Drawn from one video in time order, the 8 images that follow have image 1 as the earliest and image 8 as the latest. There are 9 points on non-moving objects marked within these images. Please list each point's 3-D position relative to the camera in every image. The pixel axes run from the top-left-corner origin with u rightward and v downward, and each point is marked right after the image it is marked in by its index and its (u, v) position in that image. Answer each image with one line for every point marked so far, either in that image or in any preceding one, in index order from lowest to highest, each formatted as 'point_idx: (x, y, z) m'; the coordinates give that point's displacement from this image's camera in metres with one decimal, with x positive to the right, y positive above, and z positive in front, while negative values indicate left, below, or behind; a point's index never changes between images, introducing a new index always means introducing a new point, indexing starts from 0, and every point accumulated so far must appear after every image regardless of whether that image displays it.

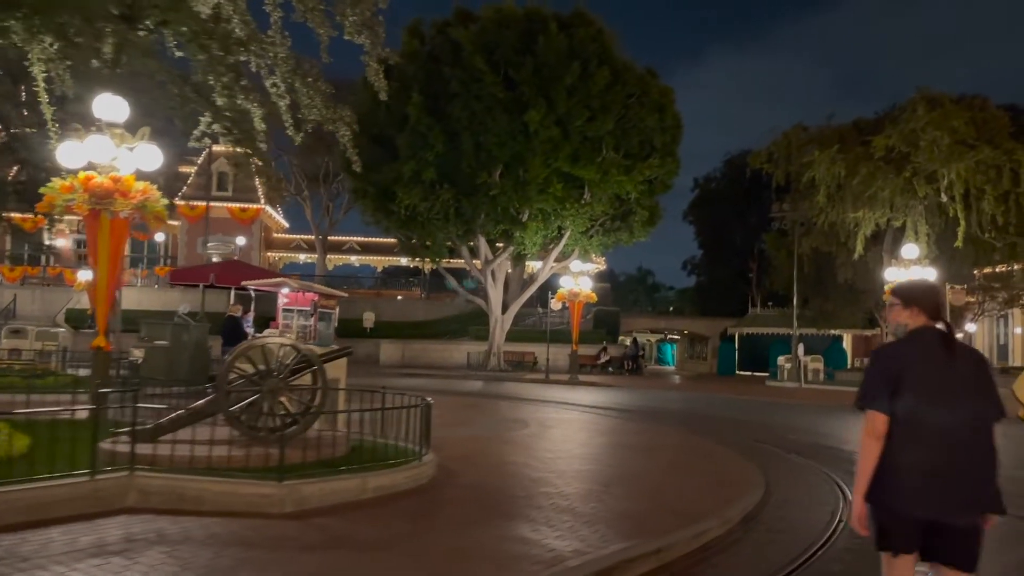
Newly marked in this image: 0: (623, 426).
0: (+2.6, -3.1, +19.2) m
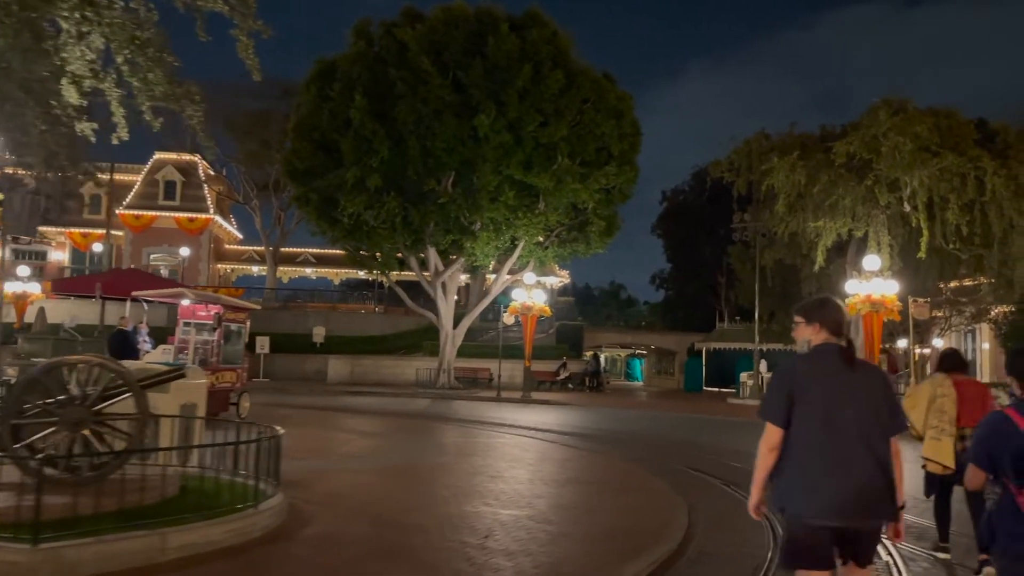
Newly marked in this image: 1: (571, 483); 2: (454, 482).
0: (+0.9, -3.4, +17.4) m
1: (+0.8, -3.0, +13.0) m
2: (-1.0, -3.0, +13.1) m
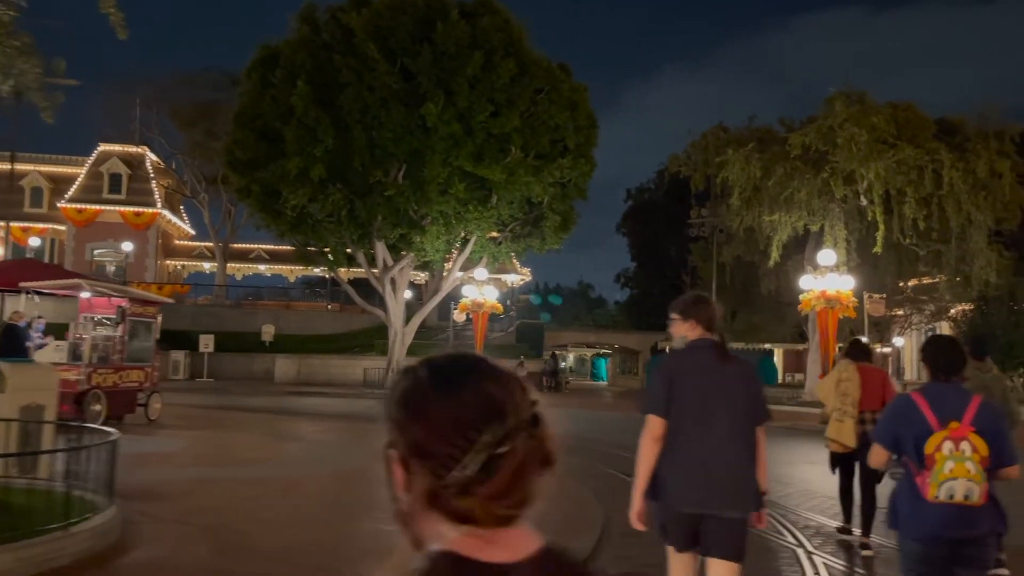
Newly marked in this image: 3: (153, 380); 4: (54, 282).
0: (-0.5, -3.2, +16.3) m
1: (-0.5, -2.9, +11.8) m
2: (-2.3, -2.8, +11.8) m
3: (-7.9, -2.0, +18.2) m
4: (-8.8, +0.1, +15.9) m
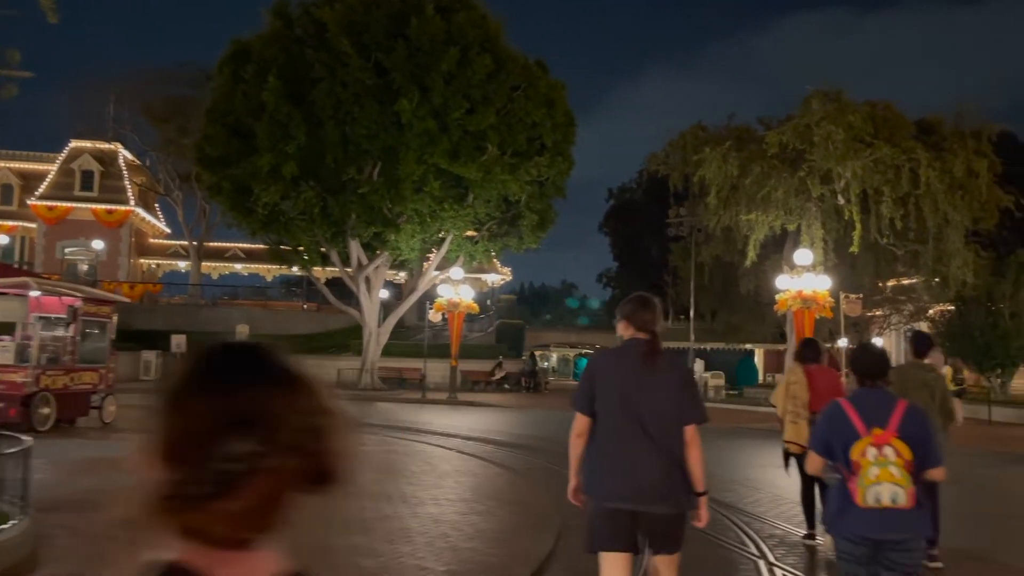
0: (-1.2, -3.2, +15.8) m
1: (-1.1, -2.9, +11.4) m
2: (-2.8, -2.8, +11.3) m
3: (-8.5, -2.0, +17.6) m
4: (-9.4, +0.1, +15.3) m
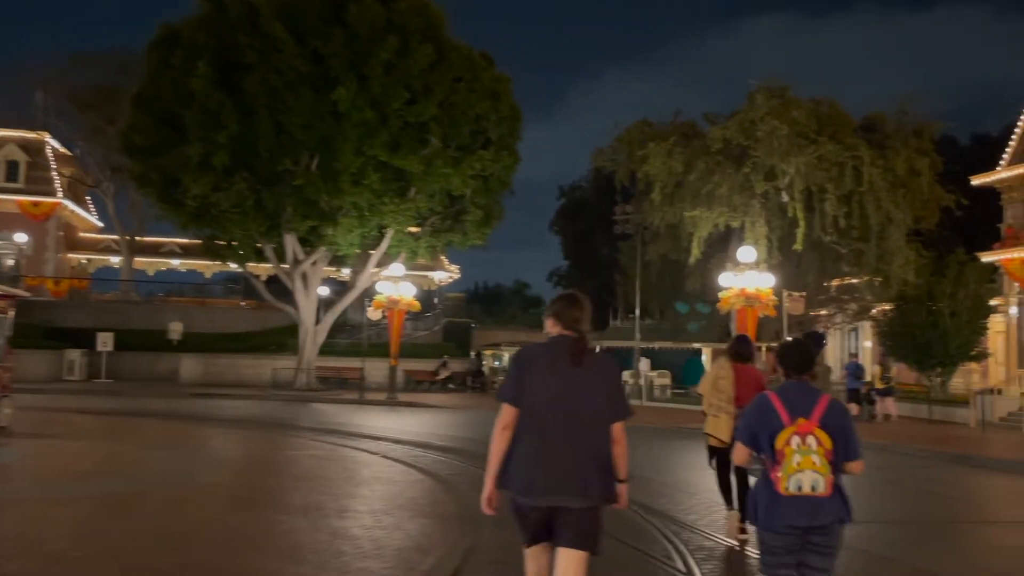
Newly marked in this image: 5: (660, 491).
0: (-2.5, -3.1, +14.9) m
1: (-2.2, -2.8, +10.4) m
2: (-3.9, -2.7, +10.3) m
3: (-9.9, -1.8, +16.2) m
4: (-10.7, +0.3, +13.9) m
5: (+2.3, -3.2, +13.1) m
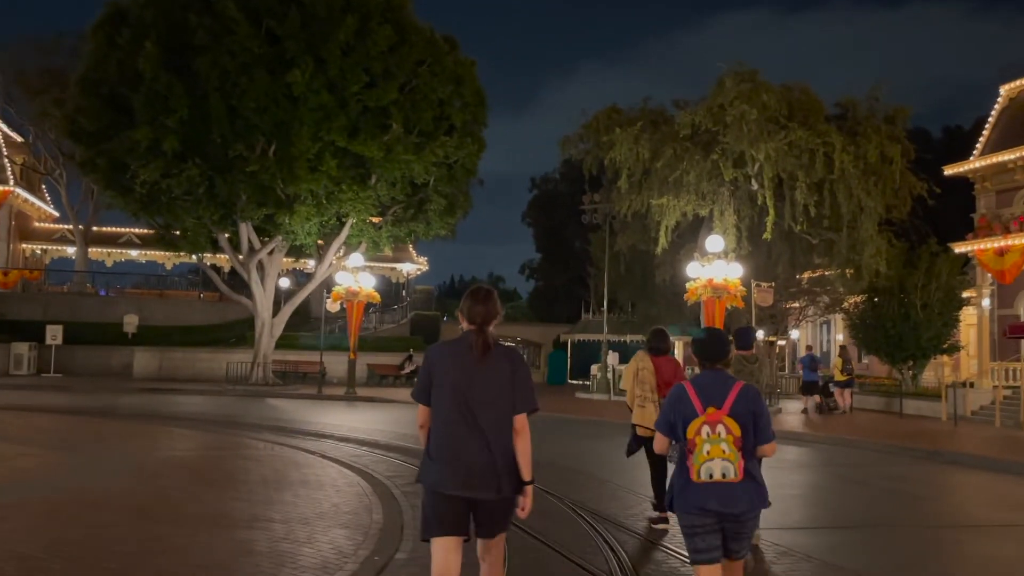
0: (-3.4, -2.9, +13.8) m
1: (-2.9, -2.6, +9.4) m
2: (-4.7, -2.5, +9.2) m
3: (-10.9, -1.6, +15.0) m
4: (-11.5, +0.5, +12.6) m
5: (+1.5, -3.0, +12.2) m
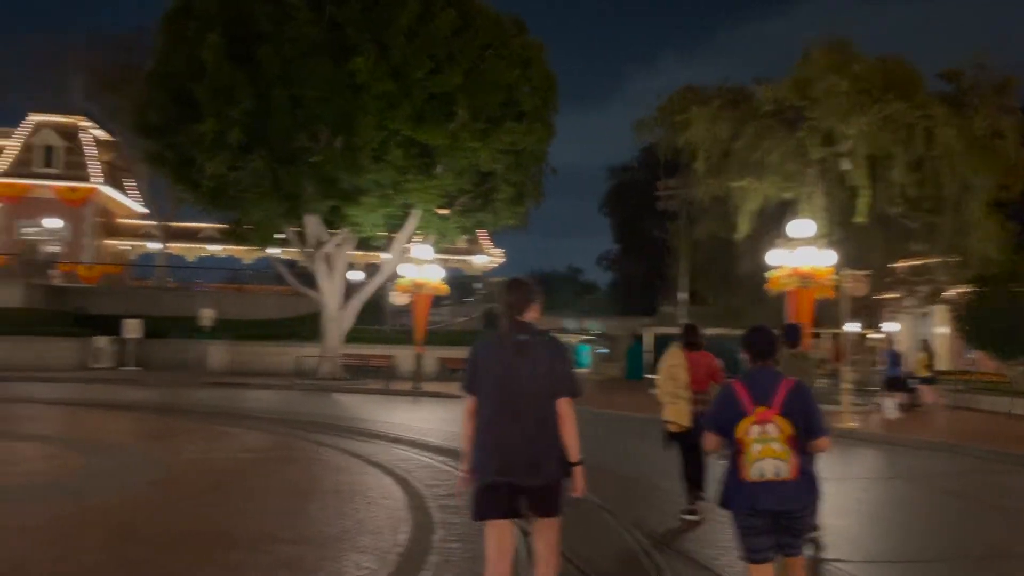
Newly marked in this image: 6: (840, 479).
0: (-2.5, -2.7, +12.8) m
1: (-2.5, -2.5, +8.4) m
2: (-4.2, -2.4, +8.4) m
3: (-9.8, -1.5, +14.7) m
4: (-10.7, +0.6, +12.4) m
5: (+2.2, -2.9, +10.8) m
6: (+5.4, -3.1, +13.7) m
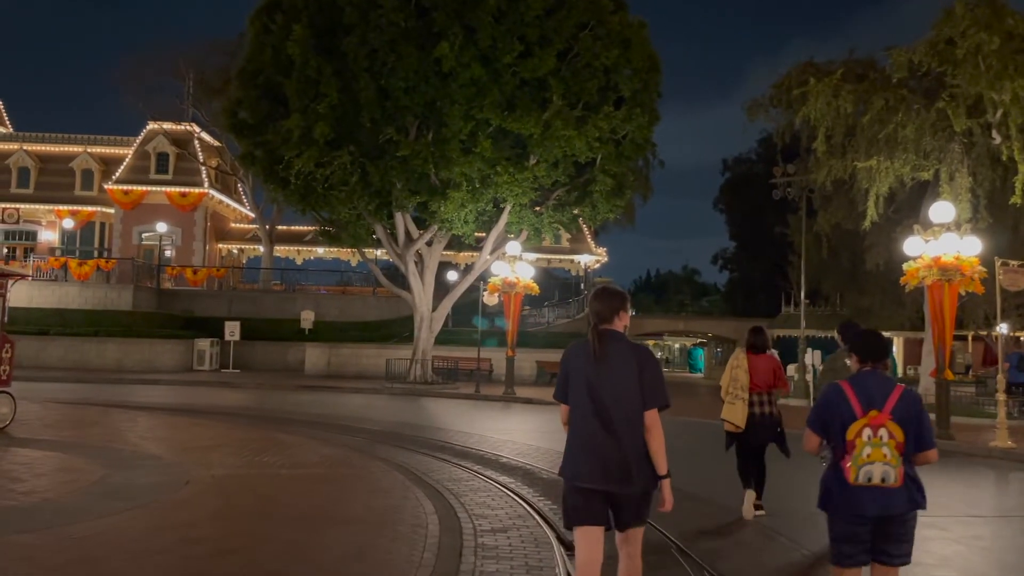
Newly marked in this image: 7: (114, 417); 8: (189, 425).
0: (-1.5, -2.7, +11.1) m
1: (-2.2, -2.4, +6.8) m
2: (-3.9, -2.4, +7.0) m
3: (-8.6, -1.5, +14.0) m
4: (-9.8, +0.6, +11.9) m
5: (+2.8, -2.7, +8.5) m
6: (+6.4, -3.0, +10.9) m
7: (-8.7, -2.9, +17.8) m
8: (-6.9, -3.0, +17.4) m
